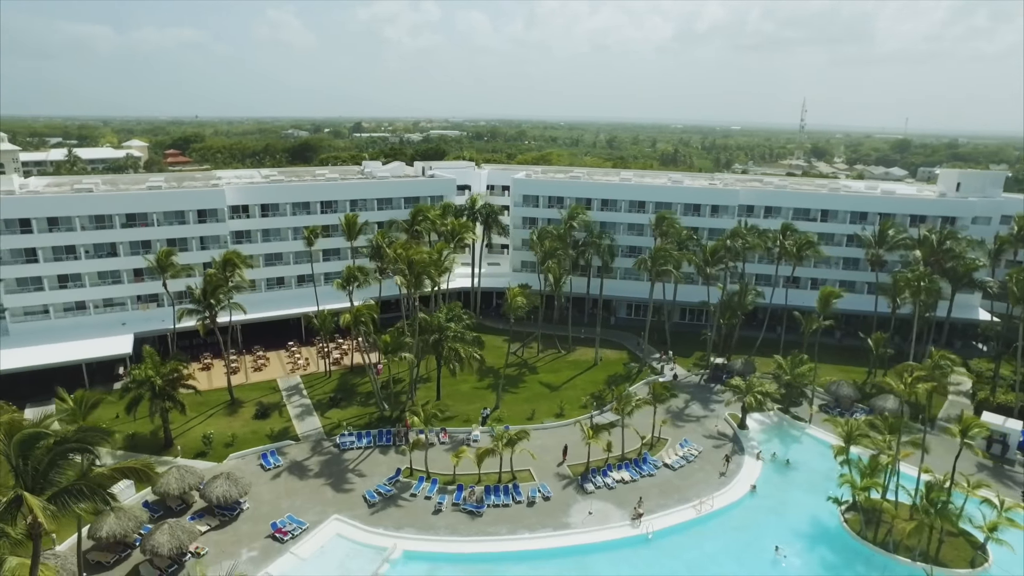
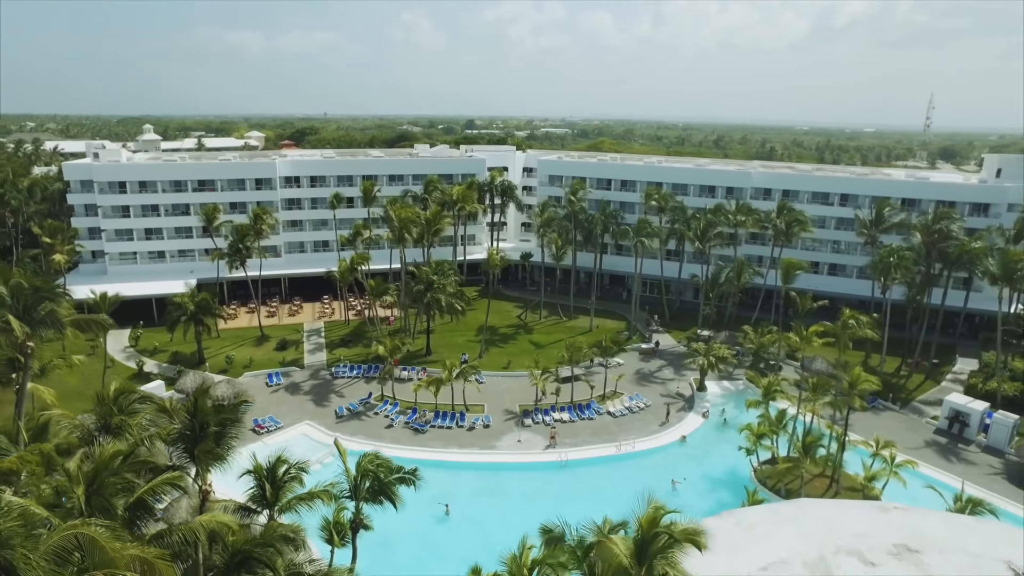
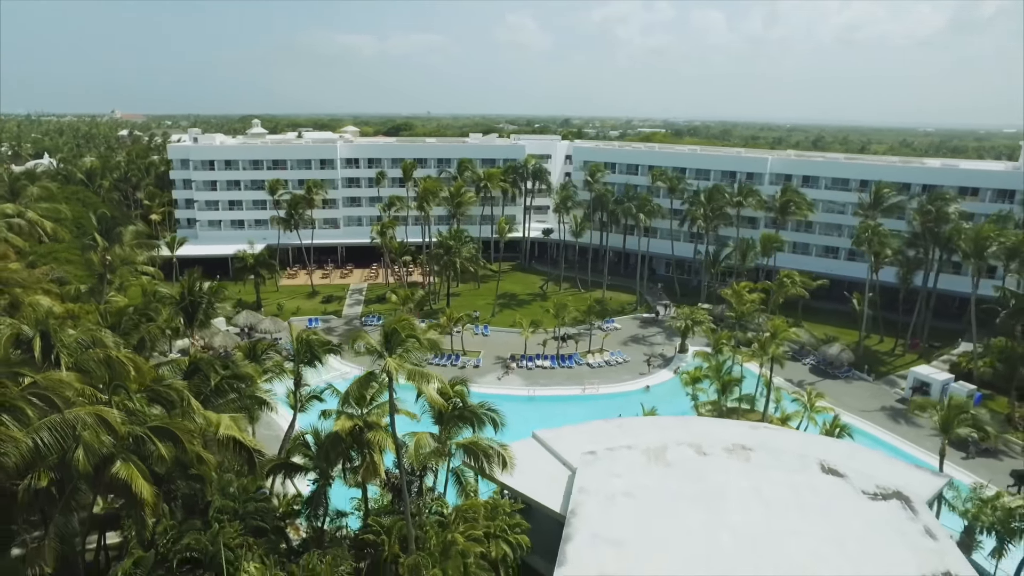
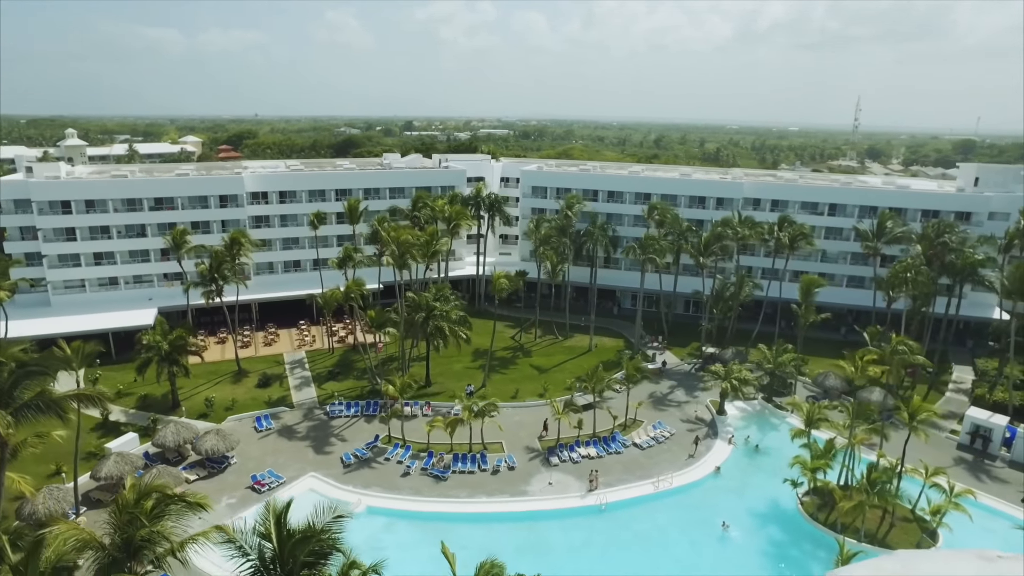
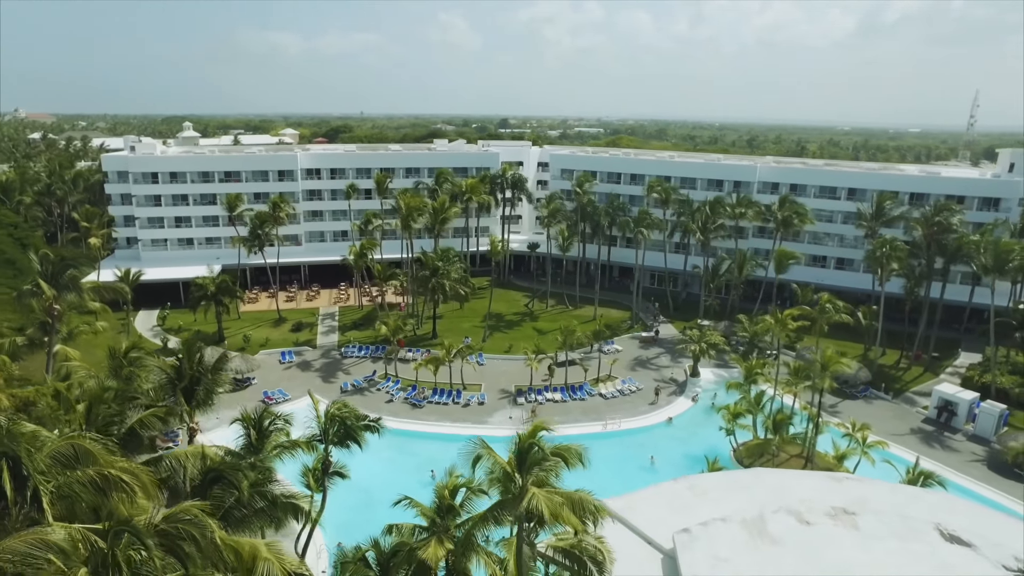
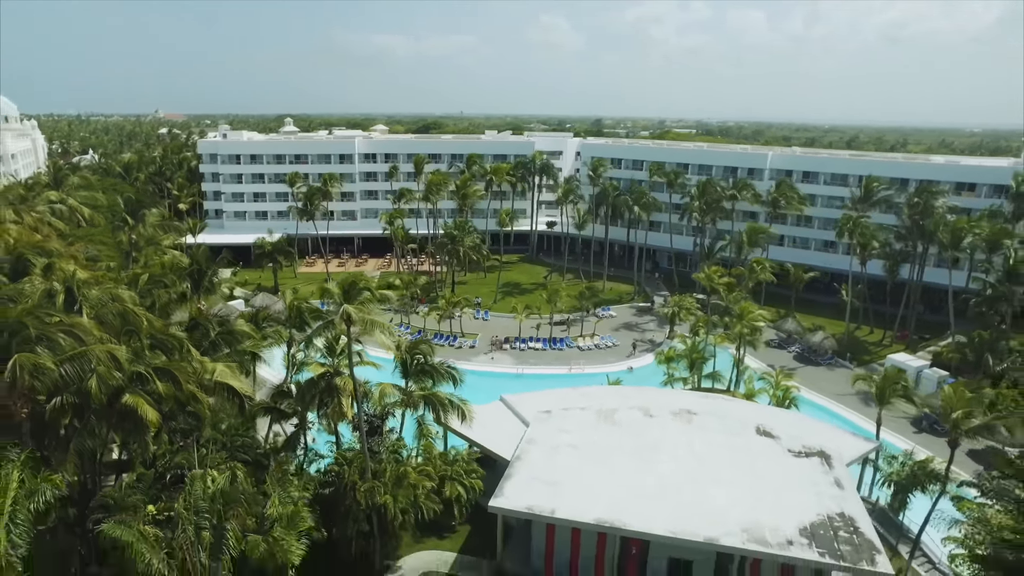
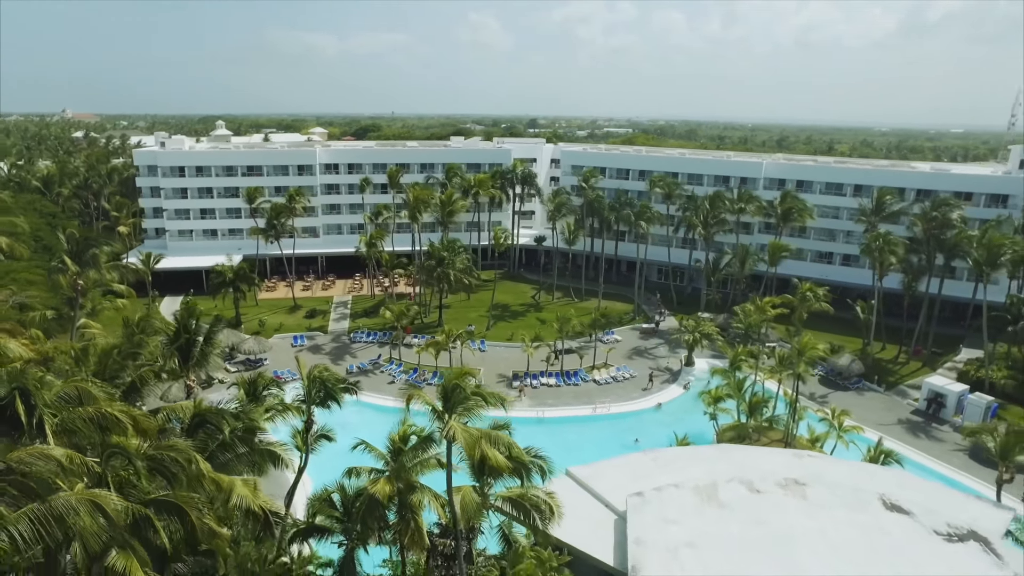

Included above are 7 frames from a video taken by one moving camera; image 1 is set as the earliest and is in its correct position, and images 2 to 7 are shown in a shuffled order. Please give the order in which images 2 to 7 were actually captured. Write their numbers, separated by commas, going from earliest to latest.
4, 2, 5, 7, 3, 6
